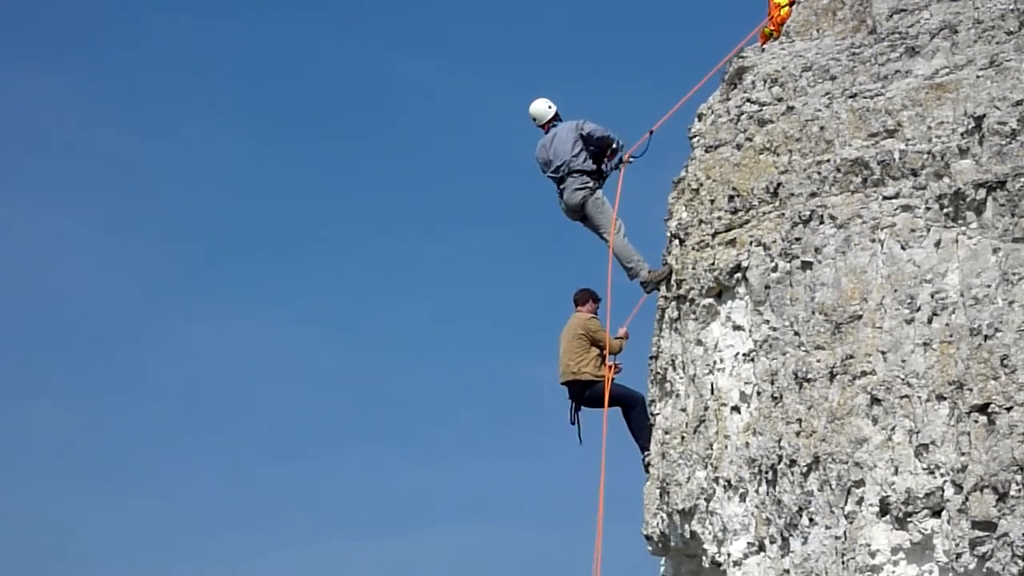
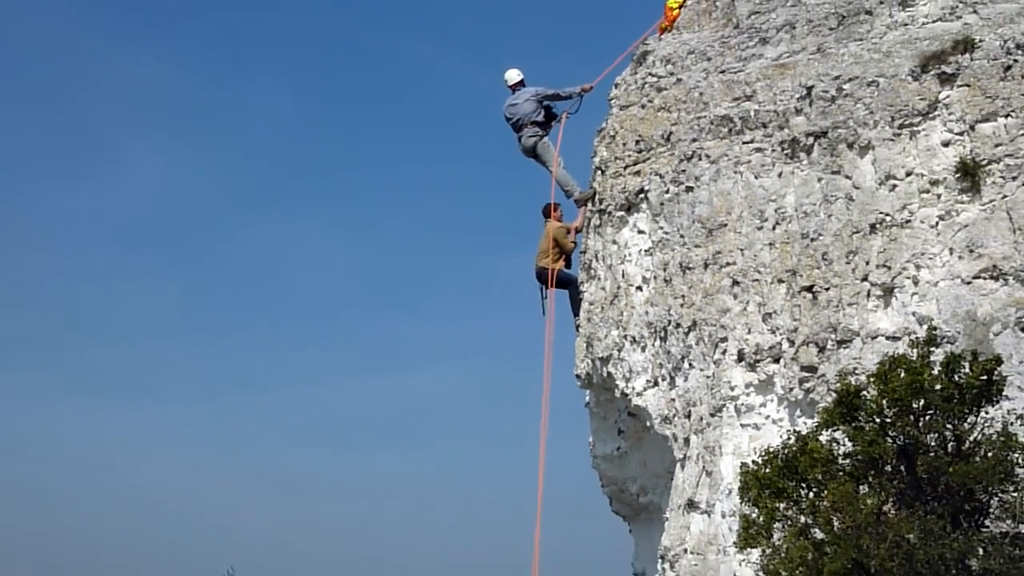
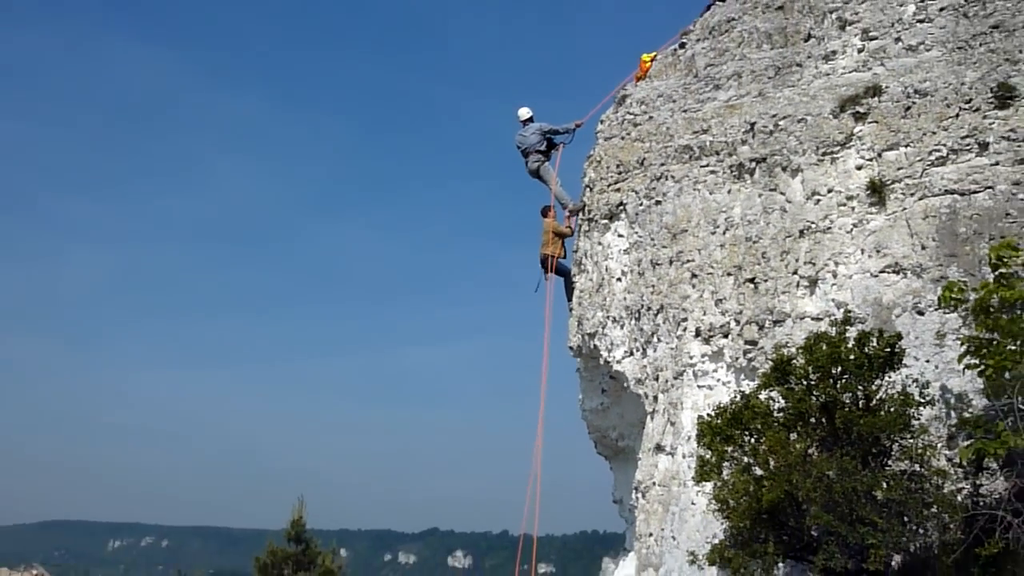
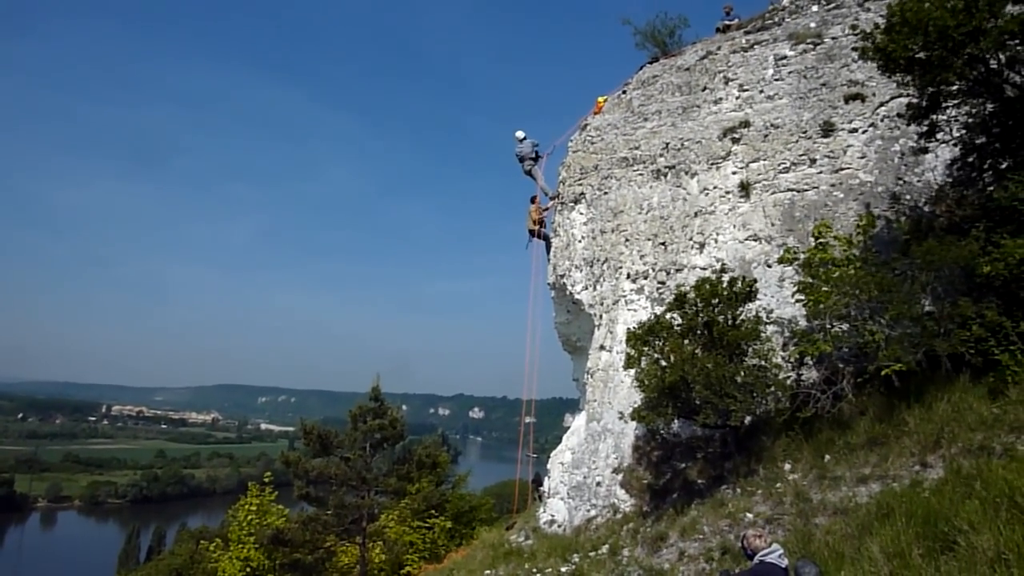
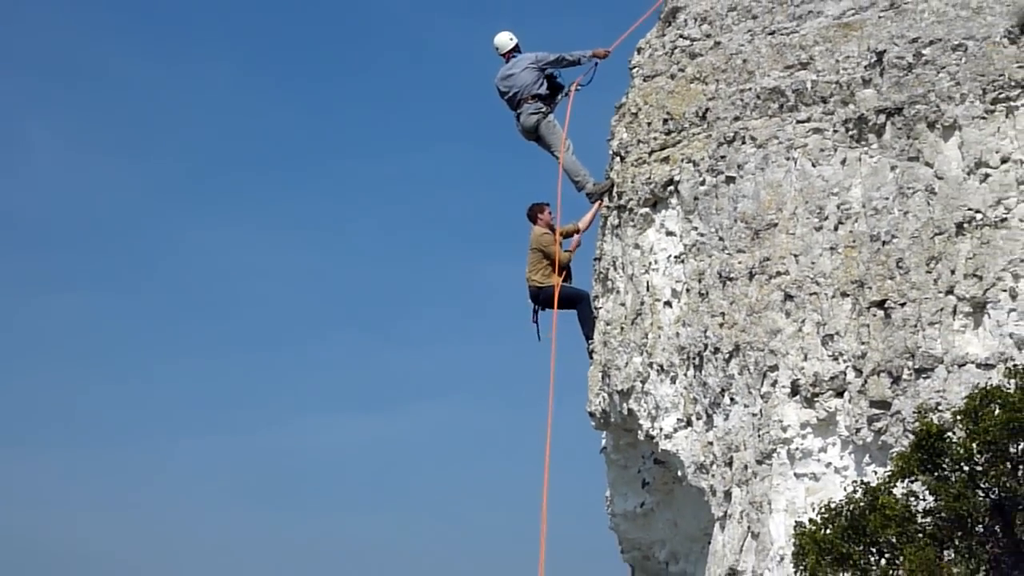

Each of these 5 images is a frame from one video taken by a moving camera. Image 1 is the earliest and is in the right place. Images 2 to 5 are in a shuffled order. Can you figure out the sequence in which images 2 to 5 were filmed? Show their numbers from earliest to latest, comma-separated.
5, 2, 3, 4
